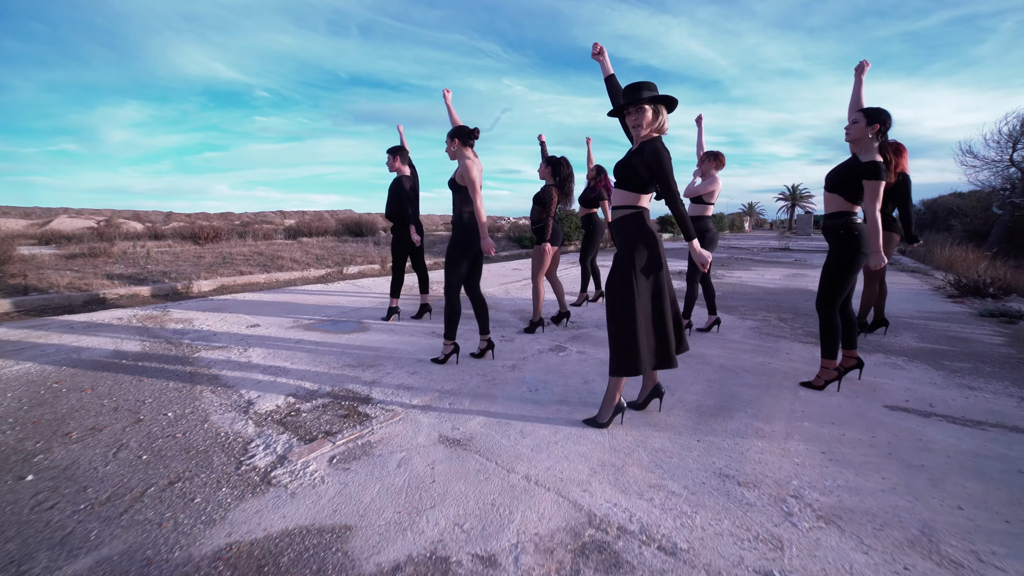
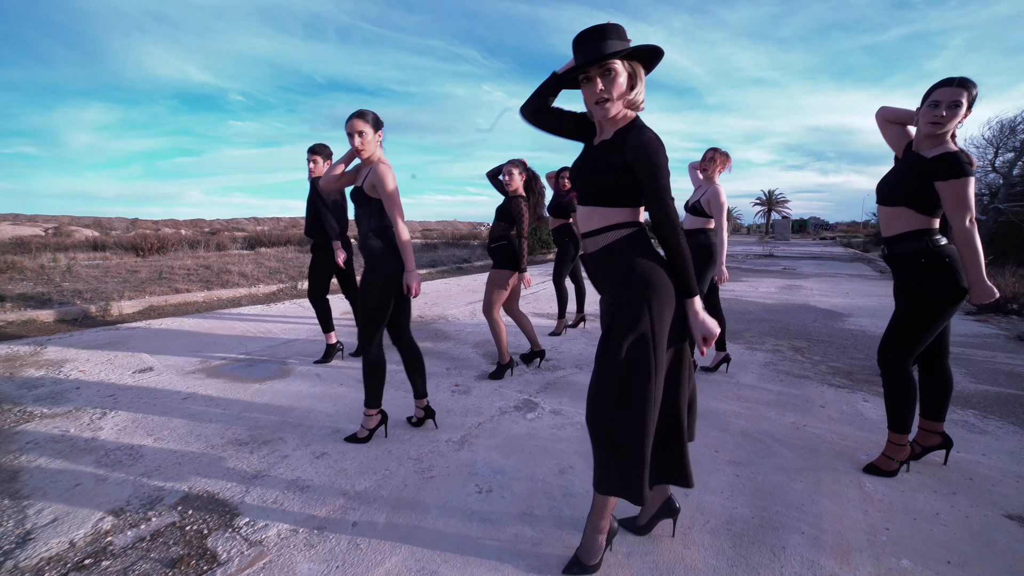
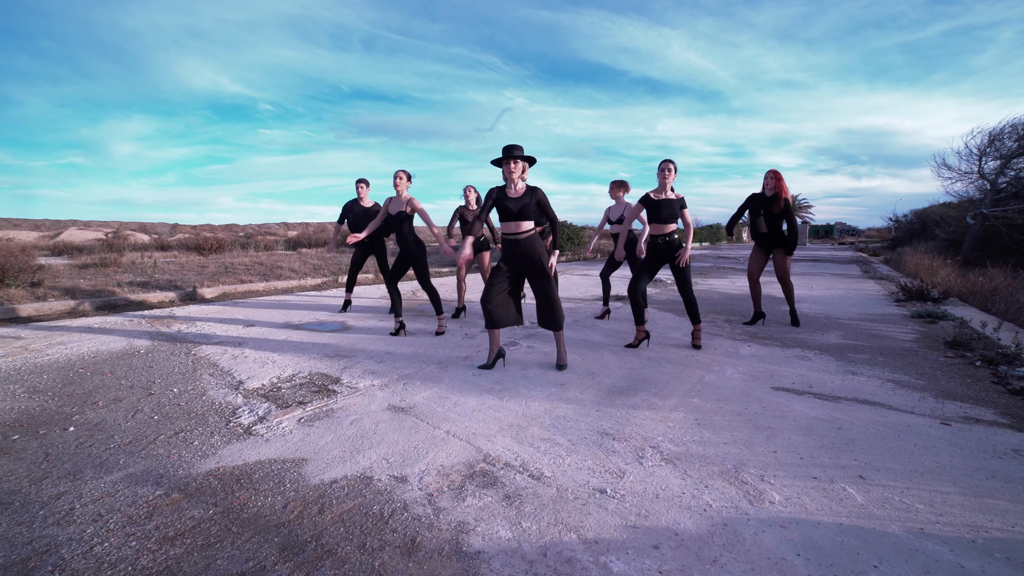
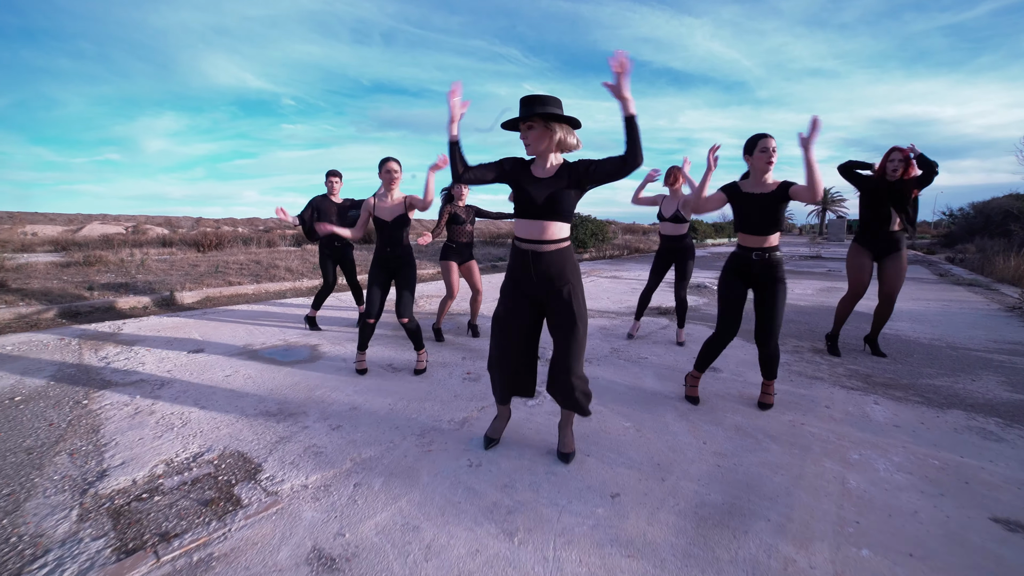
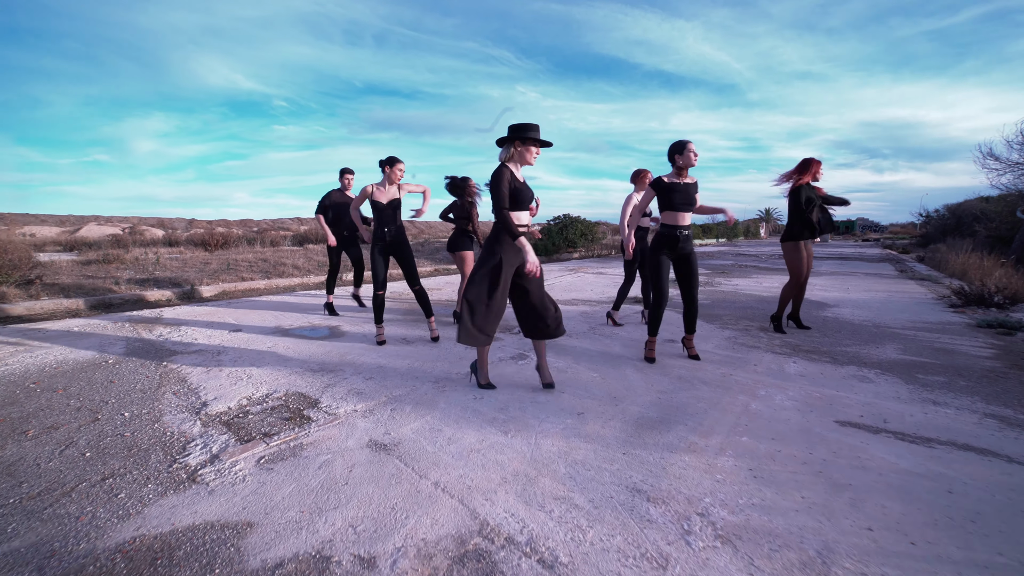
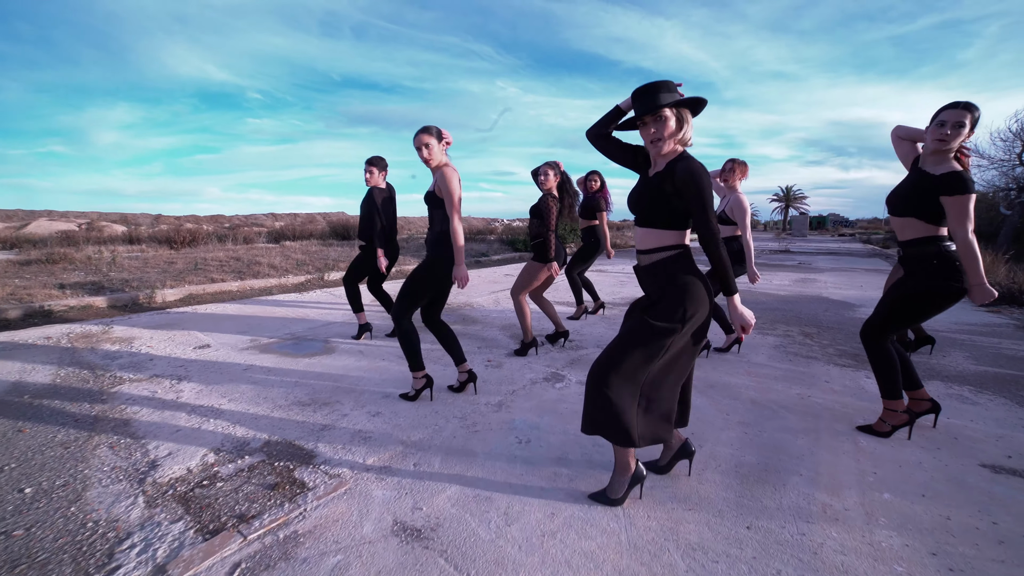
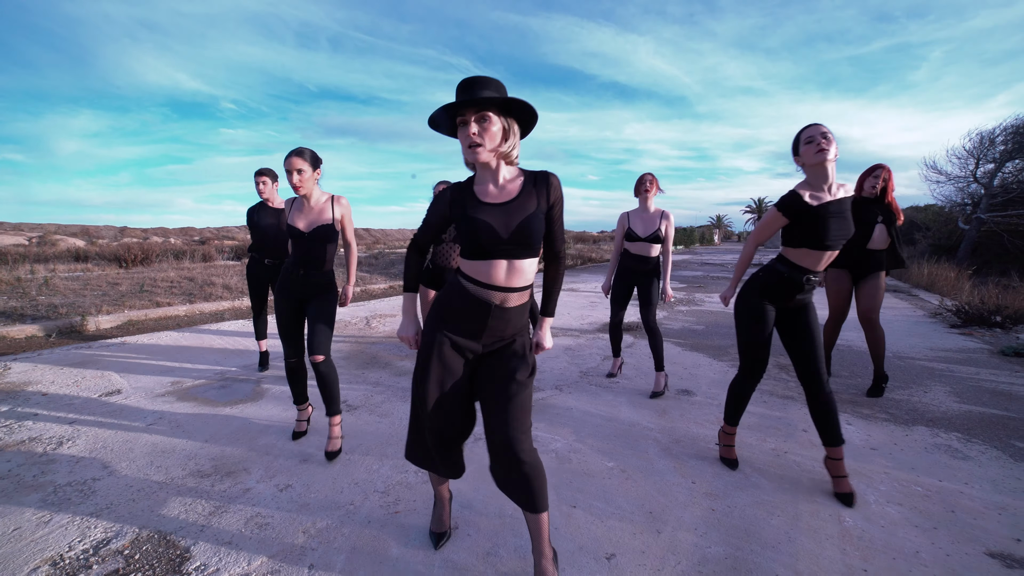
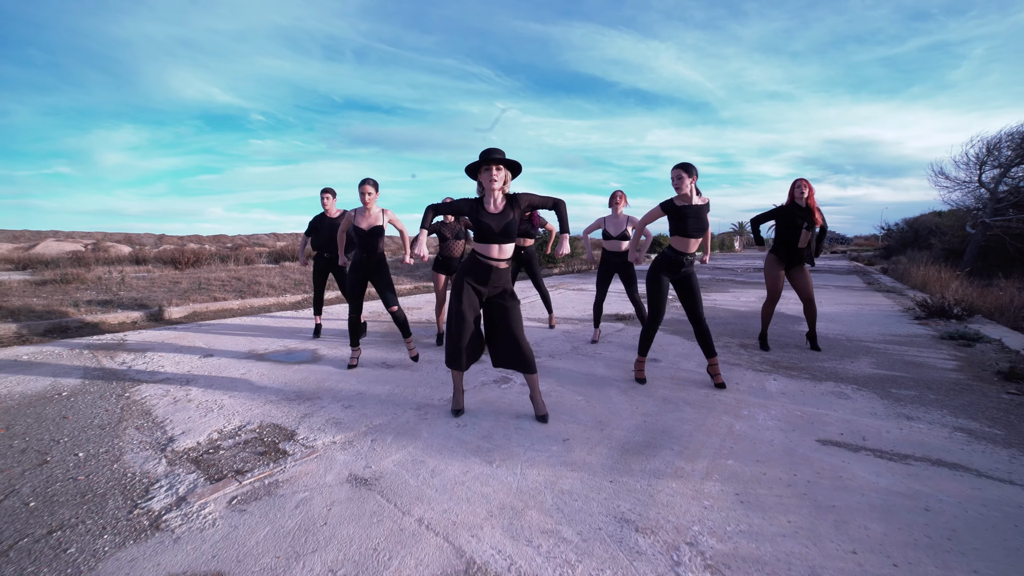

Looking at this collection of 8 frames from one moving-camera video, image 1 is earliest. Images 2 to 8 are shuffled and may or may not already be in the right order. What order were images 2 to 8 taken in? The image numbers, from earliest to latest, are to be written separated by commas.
6, 2, 7, 8, 3, 5, 4
